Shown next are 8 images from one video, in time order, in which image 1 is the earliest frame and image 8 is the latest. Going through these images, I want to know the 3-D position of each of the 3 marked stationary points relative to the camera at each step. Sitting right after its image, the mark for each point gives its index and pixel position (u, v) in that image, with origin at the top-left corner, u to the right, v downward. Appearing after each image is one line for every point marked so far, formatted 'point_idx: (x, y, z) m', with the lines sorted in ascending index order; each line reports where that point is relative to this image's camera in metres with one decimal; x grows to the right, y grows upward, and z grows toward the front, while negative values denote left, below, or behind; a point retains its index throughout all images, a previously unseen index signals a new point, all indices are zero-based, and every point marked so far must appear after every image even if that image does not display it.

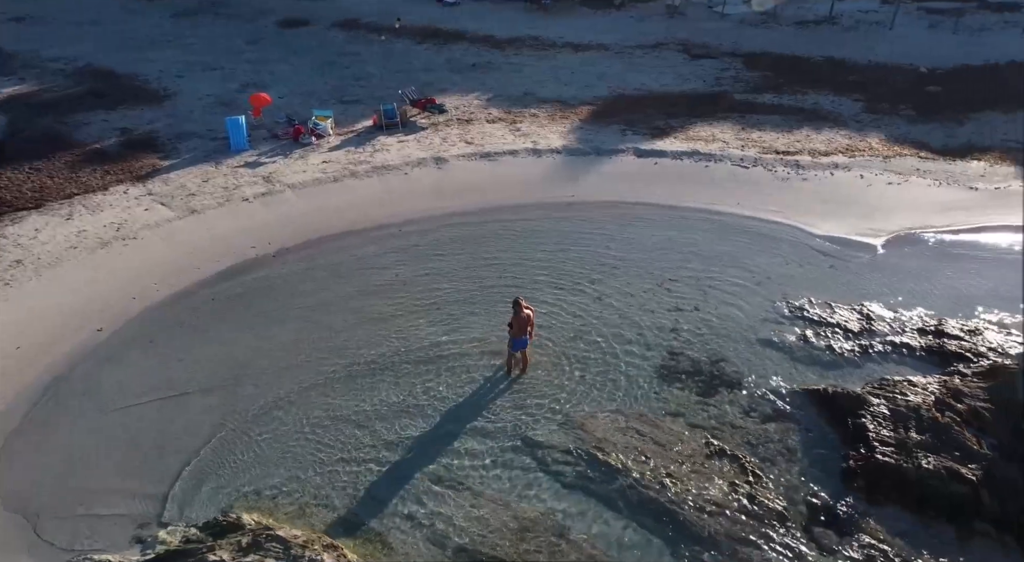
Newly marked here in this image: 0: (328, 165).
0: (-5.1, +3.2, +18.2) m
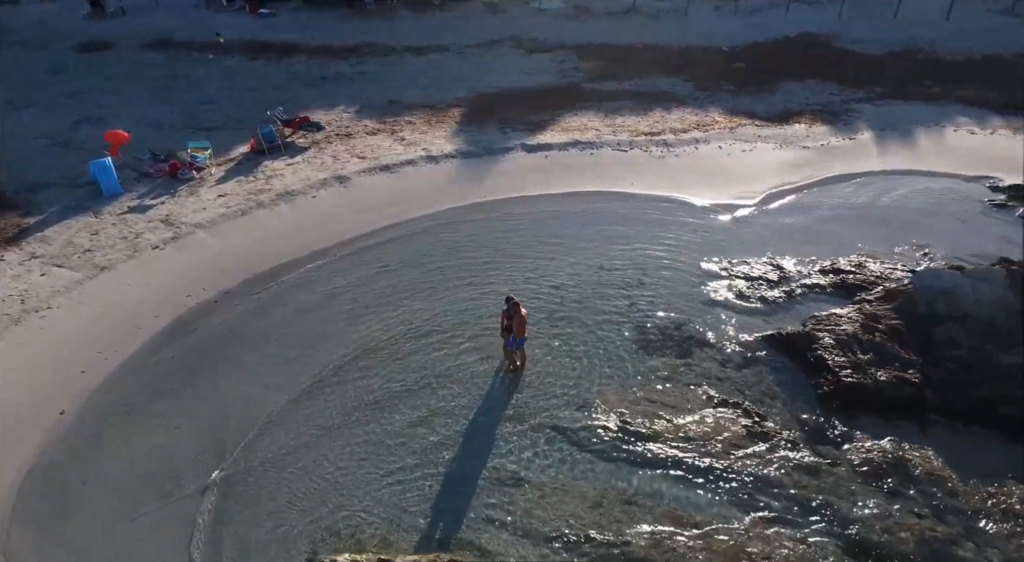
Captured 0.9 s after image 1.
0: (-7.2, +2.1, +16.7) m
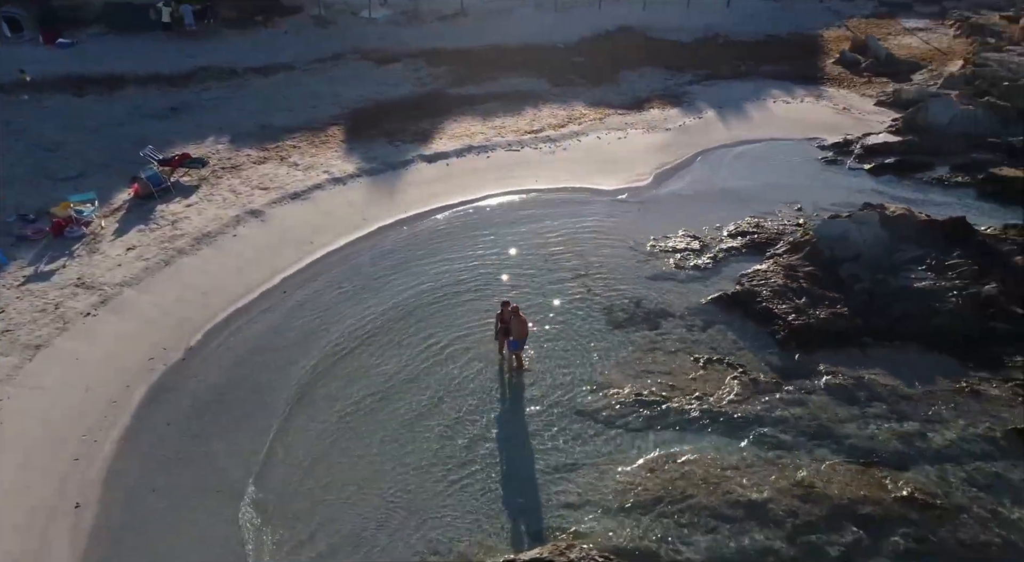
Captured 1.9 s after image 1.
0: (-8.5, +0.7, +15.1) m
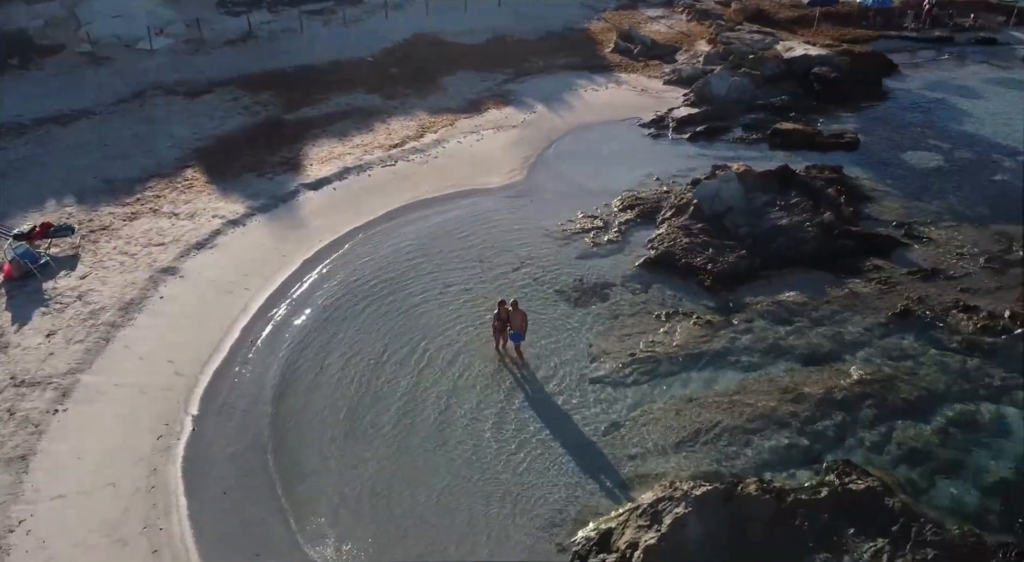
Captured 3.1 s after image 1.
0: (-9.0, -1.1, +13.2) m
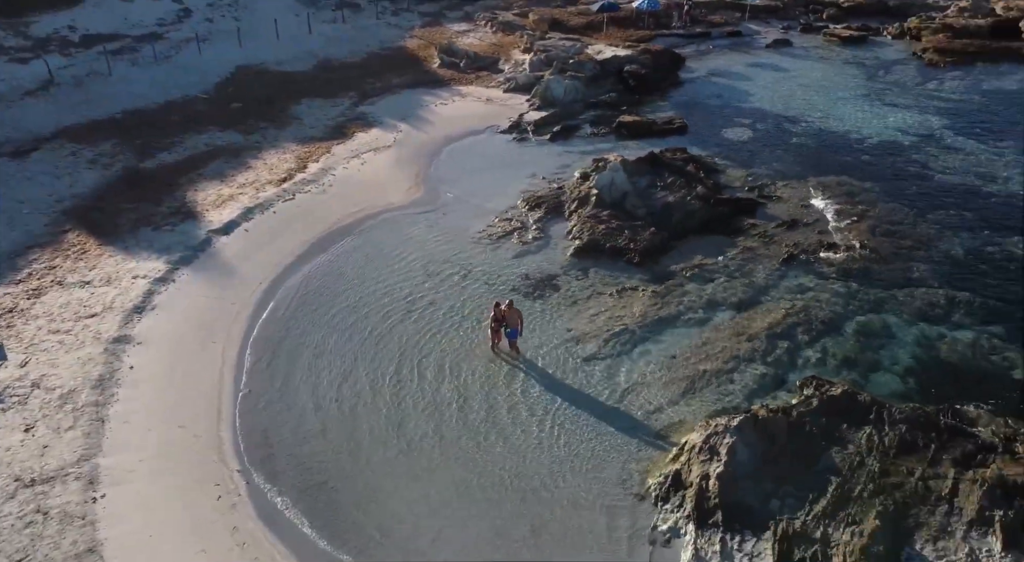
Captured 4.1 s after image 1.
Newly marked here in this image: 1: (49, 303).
0: (-8.5, -2.6, +11.9) m
1: (-11.2, -0.5, +16.1) m
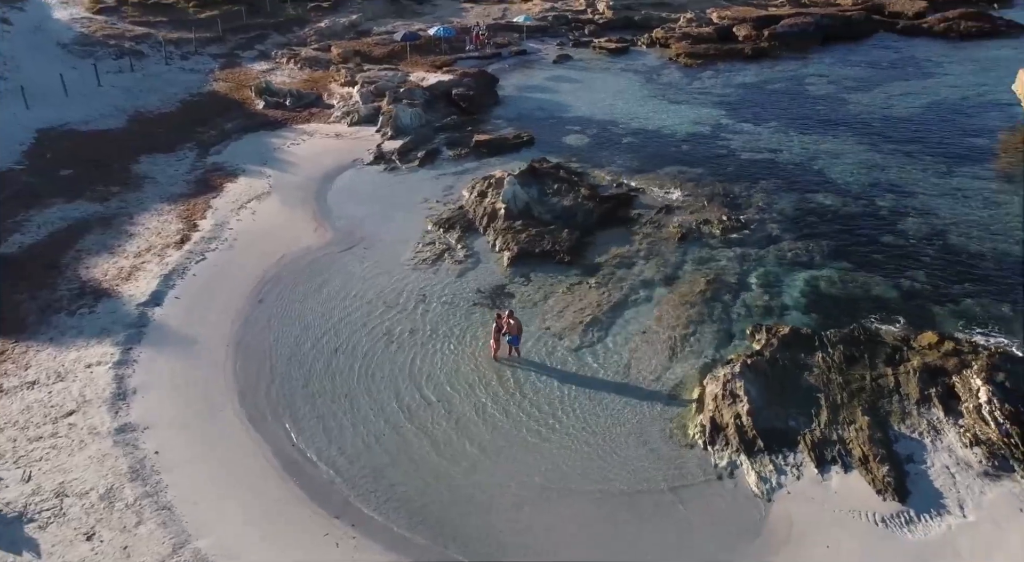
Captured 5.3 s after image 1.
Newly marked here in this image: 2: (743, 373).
0: (-6.7, -4.1, +10.8) m
1: (-10.9, -2.7, +14.0) m
2: (+5.1, -1.9, +14.5) m
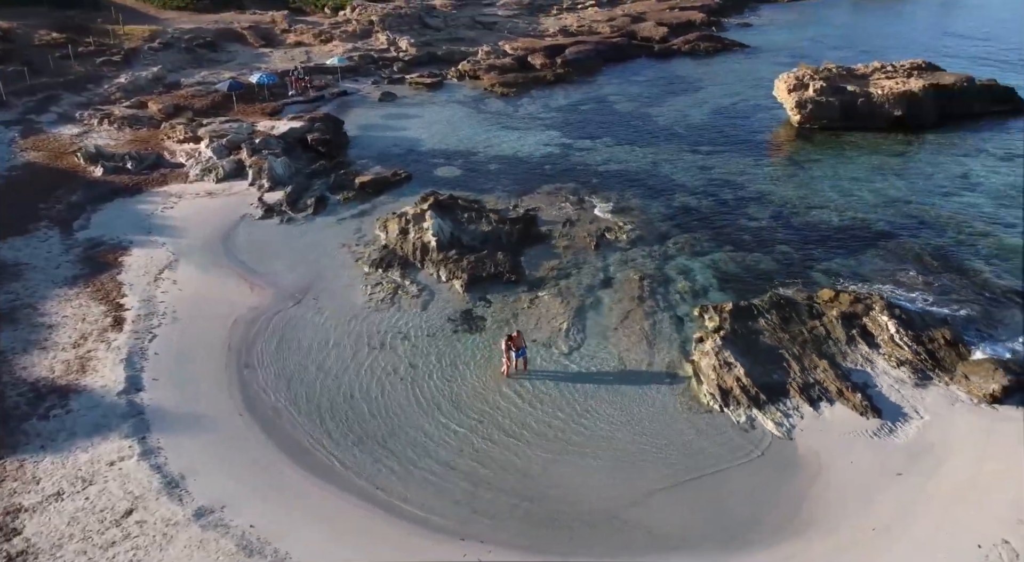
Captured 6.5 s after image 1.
0: (-4.0, -5.2, +10.5) m
1: (-9.0, -4.7, +12.5) m
2: (+5.9, -1.5, +17.3) m
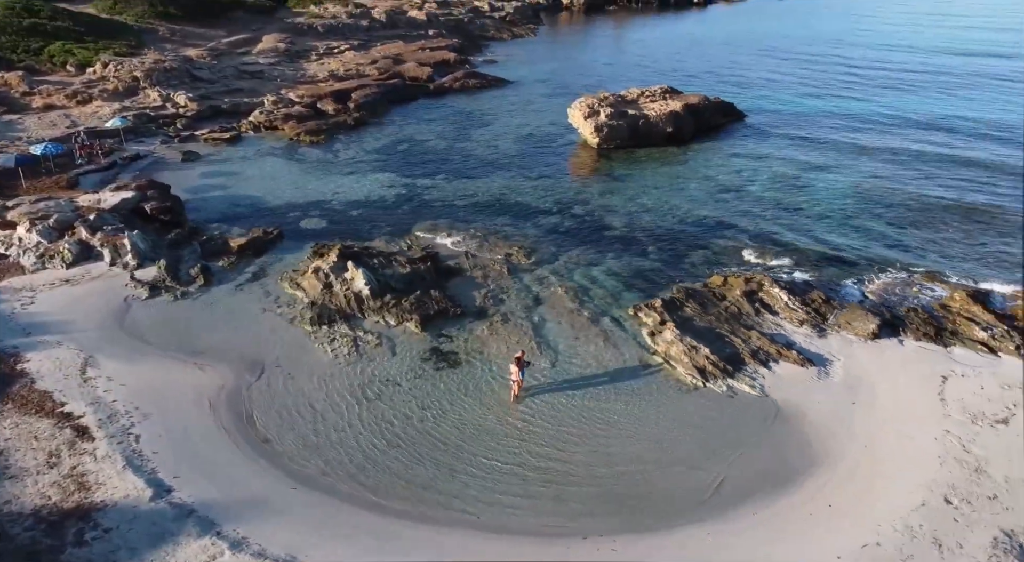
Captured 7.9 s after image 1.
0: (-0.5, -6.0, +11.2) m
1: (-5.9, -6.4, +11.6) m
2: (+6.2, -1.3, +20.7) m
